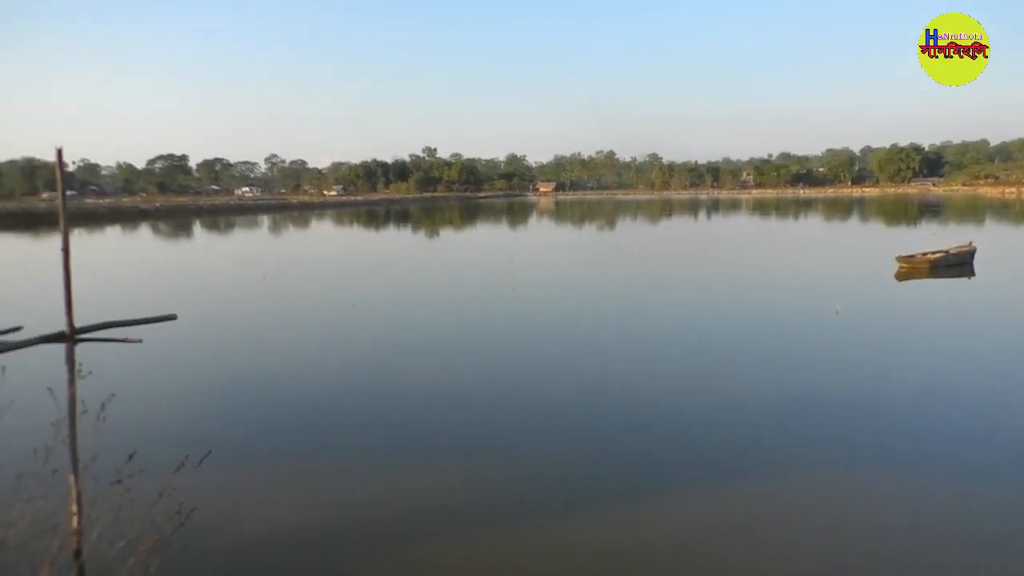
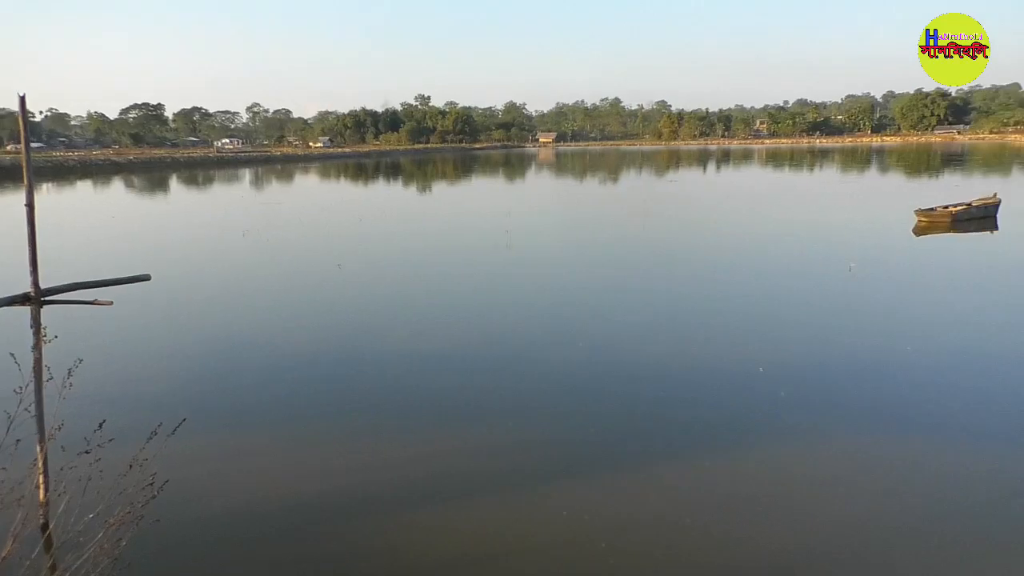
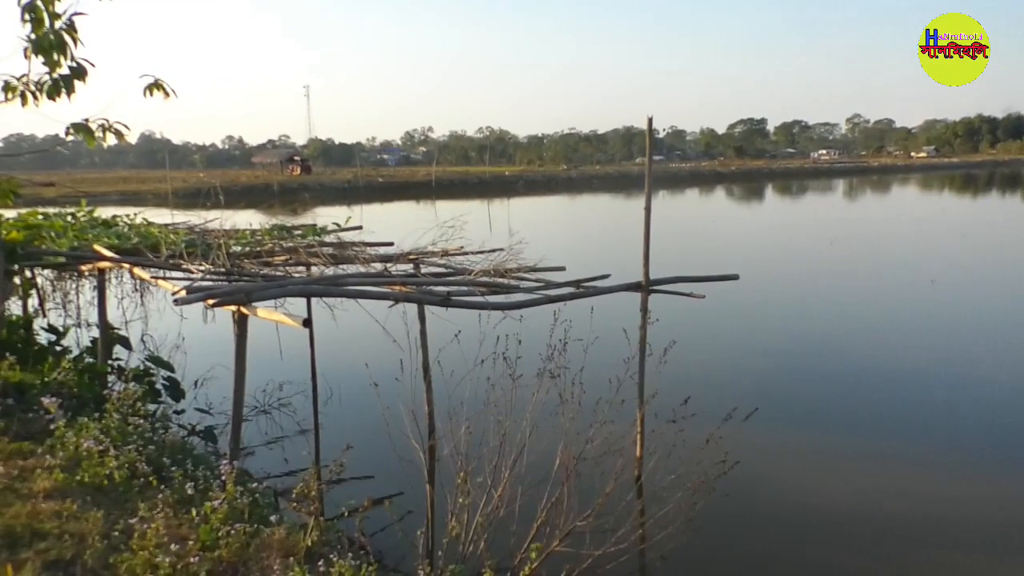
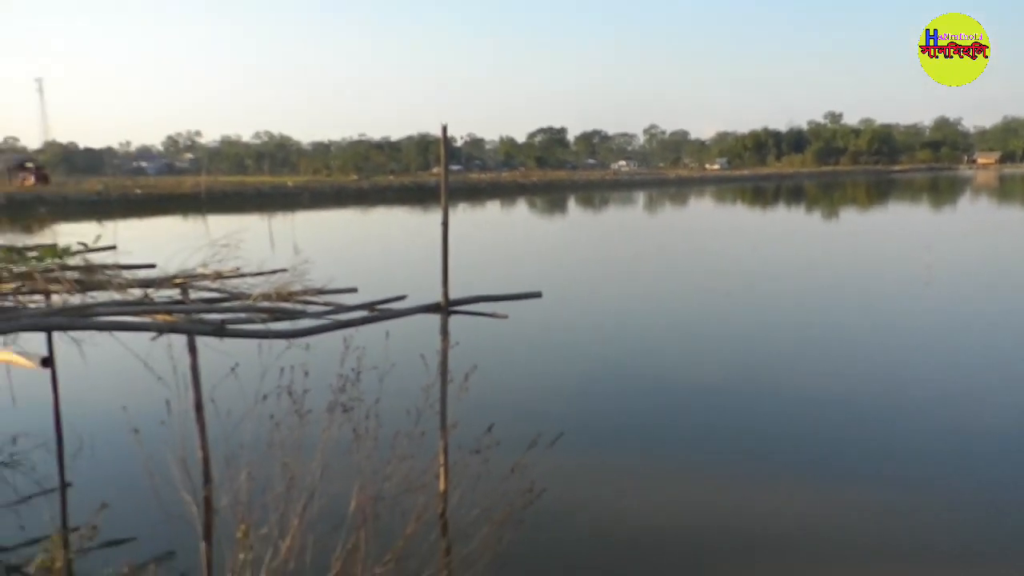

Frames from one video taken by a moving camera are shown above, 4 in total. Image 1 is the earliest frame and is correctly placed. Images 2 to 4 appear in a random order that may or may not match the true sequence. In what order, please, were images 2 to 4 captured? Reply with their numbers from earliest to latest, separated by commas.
4, 3, 2
